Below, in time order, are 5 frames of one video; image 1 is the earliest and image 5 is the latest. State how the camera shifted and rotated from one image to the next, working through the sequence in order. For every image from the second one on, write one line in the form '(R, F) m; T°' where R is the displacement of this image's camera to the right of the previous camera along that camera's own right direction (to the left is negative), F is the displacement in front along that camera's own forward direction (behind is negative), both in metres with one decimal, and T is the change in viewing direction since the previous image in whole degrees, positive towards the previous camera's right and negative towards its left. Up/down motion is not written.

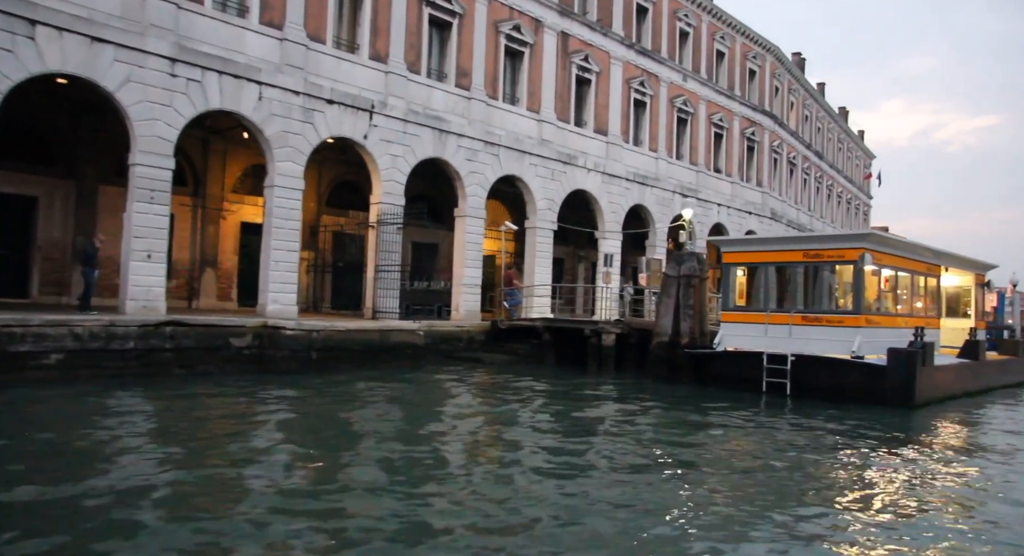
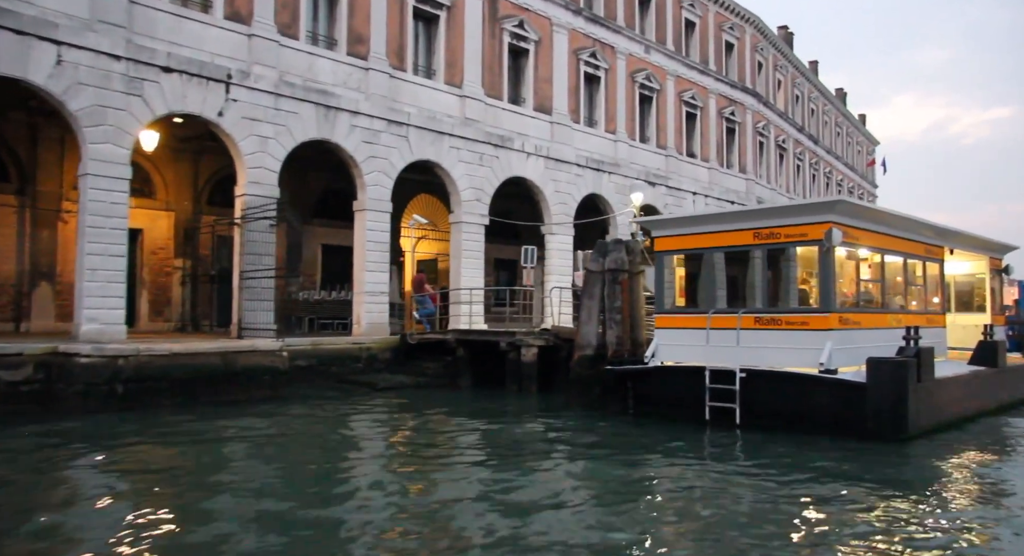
(+2.3, +3.4) m; -1°
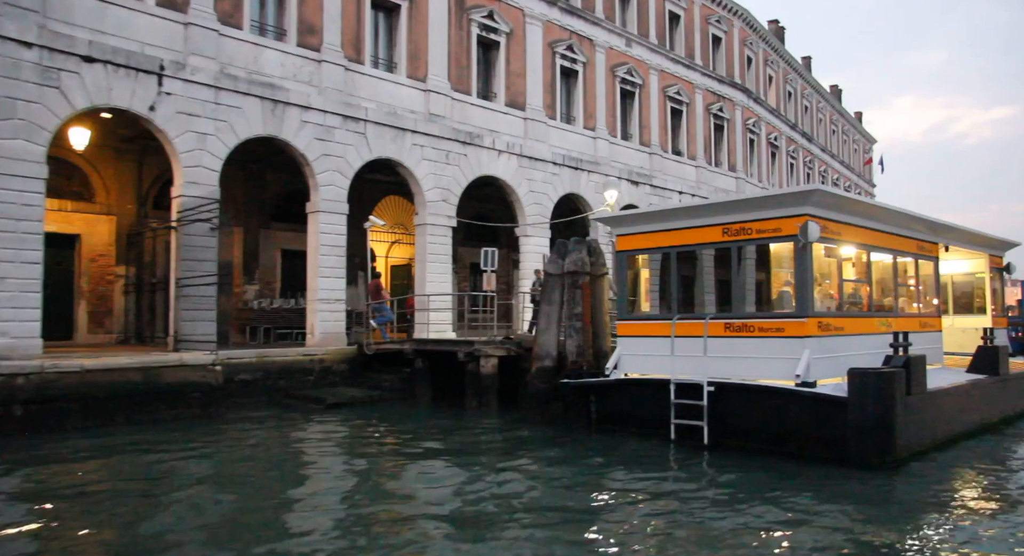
(+0.8, +1.1) m; 0°
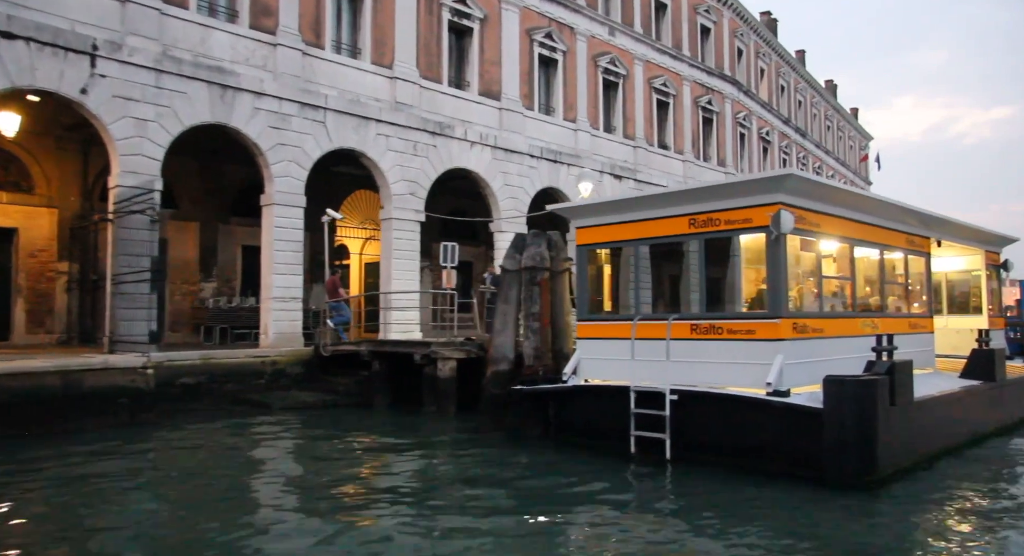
(+0.7, +0.9) m; 0°
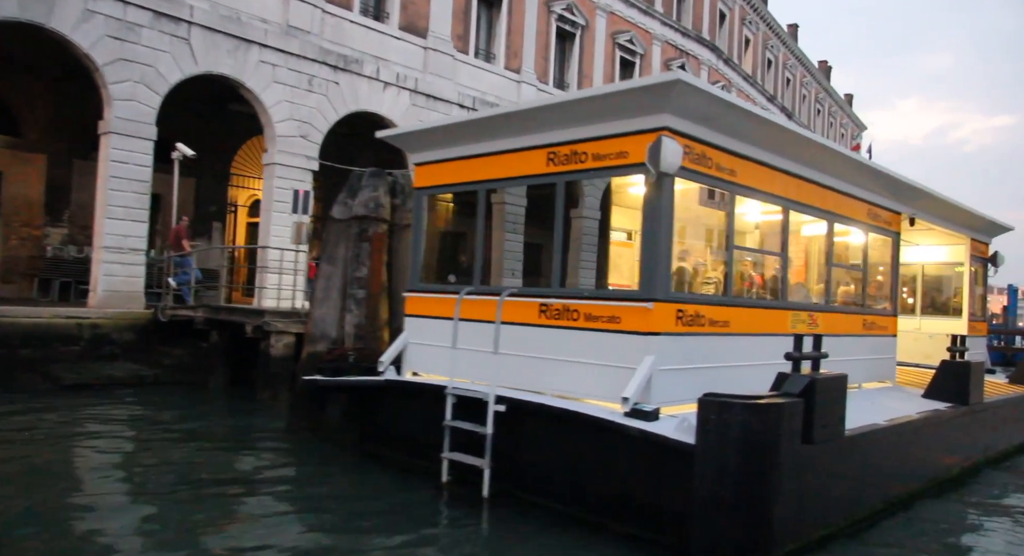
(+1.8, +2.6) m; +1°
